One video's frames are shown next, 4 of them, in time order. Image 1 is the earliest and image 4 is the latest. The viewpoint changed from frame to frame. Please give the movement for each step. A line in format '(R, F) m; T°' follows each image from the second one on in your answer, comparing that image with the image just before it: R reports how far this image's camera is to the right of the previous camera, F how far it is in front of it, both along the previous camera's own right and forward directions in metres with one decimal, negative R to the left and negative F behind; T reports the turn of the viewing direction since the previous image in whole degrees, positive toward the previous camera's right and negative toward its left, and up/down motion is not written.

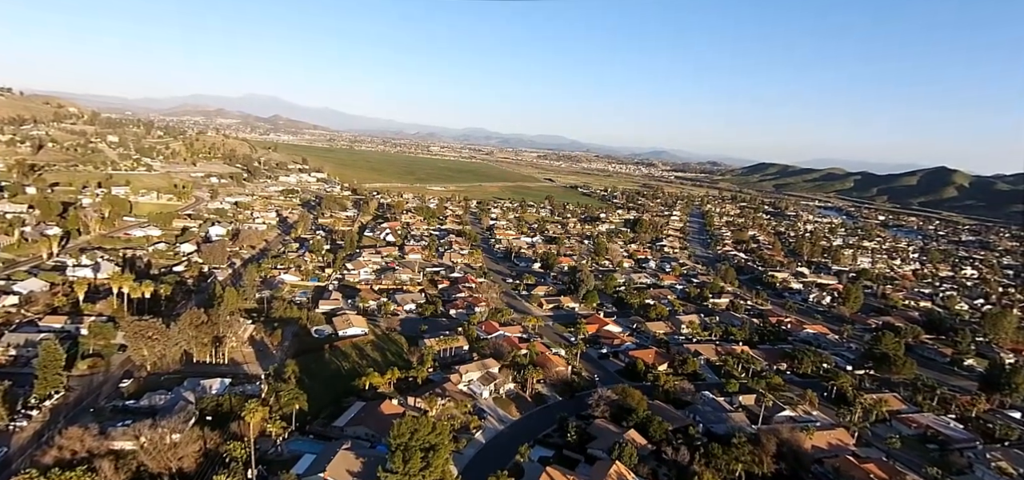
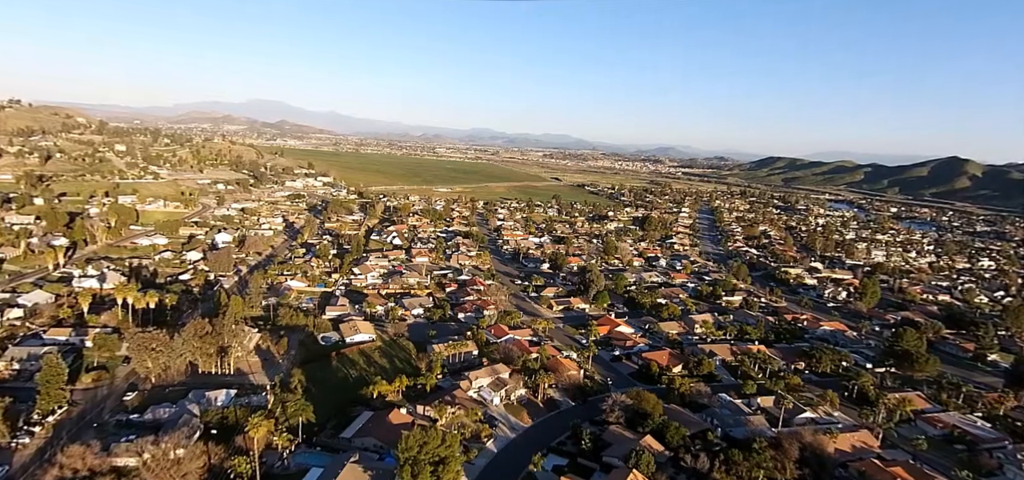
(0.0, +0.6) m; -1°
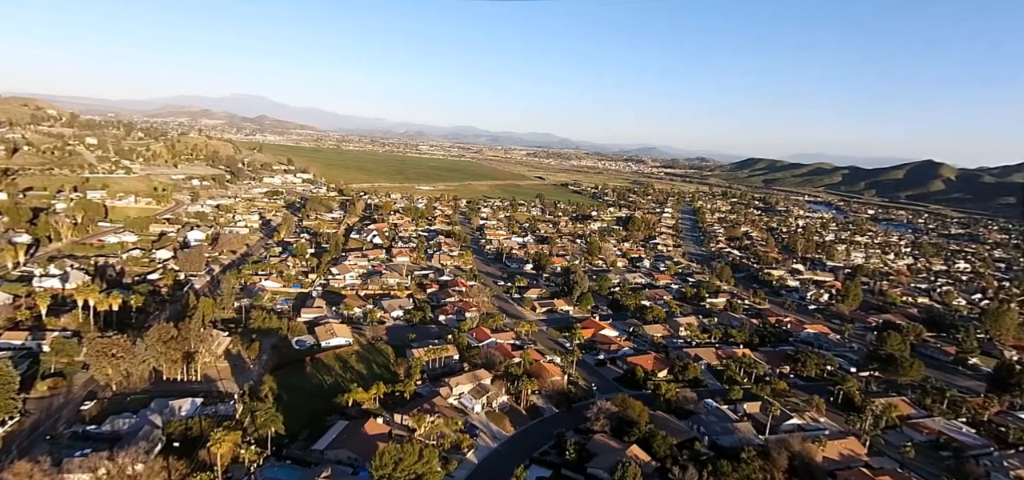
(0.0, +0.8) m; +2°
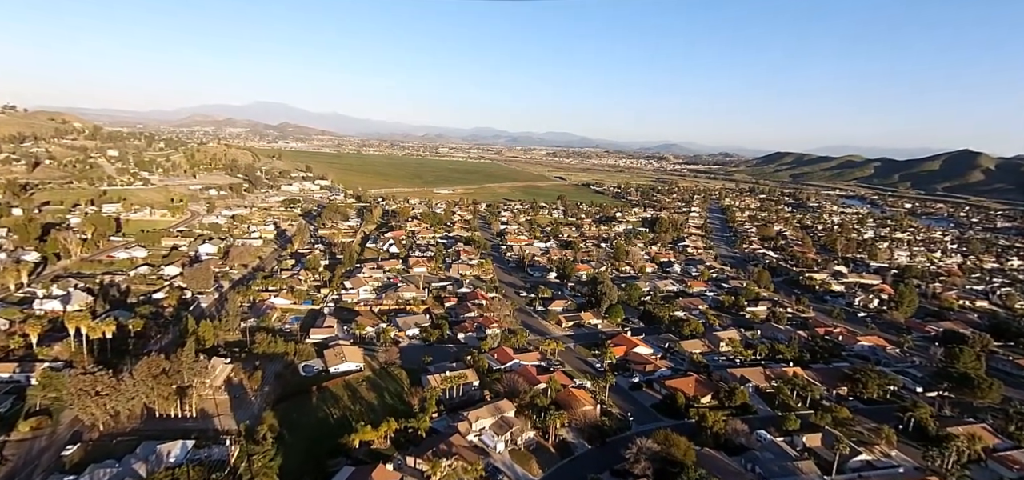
(-0.1, +2.6) m; -2°
